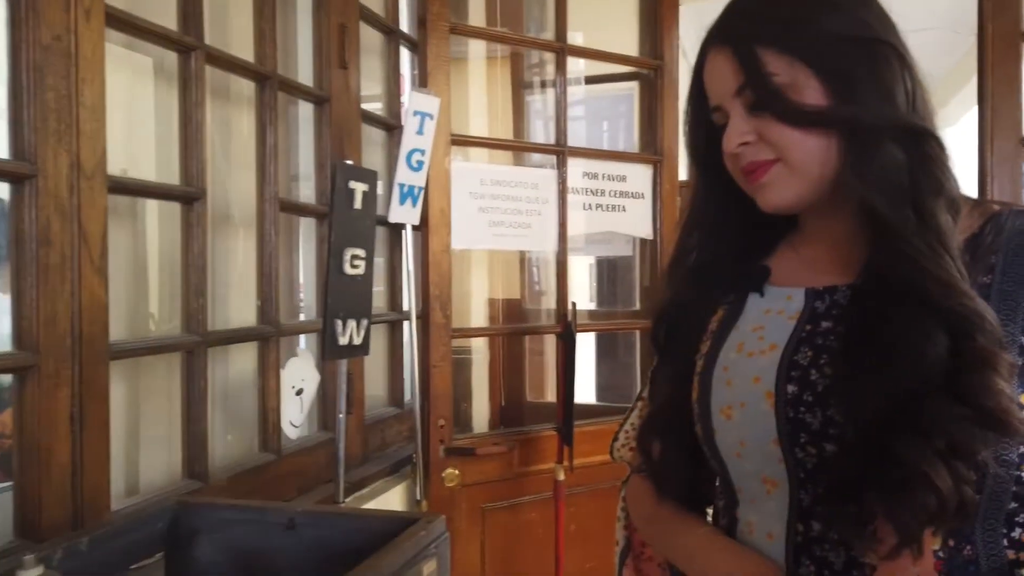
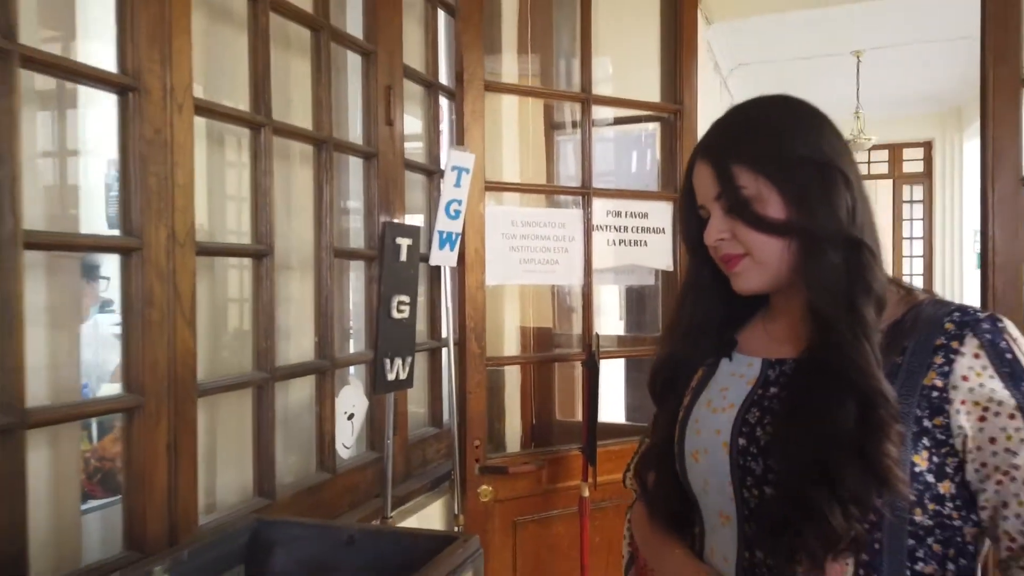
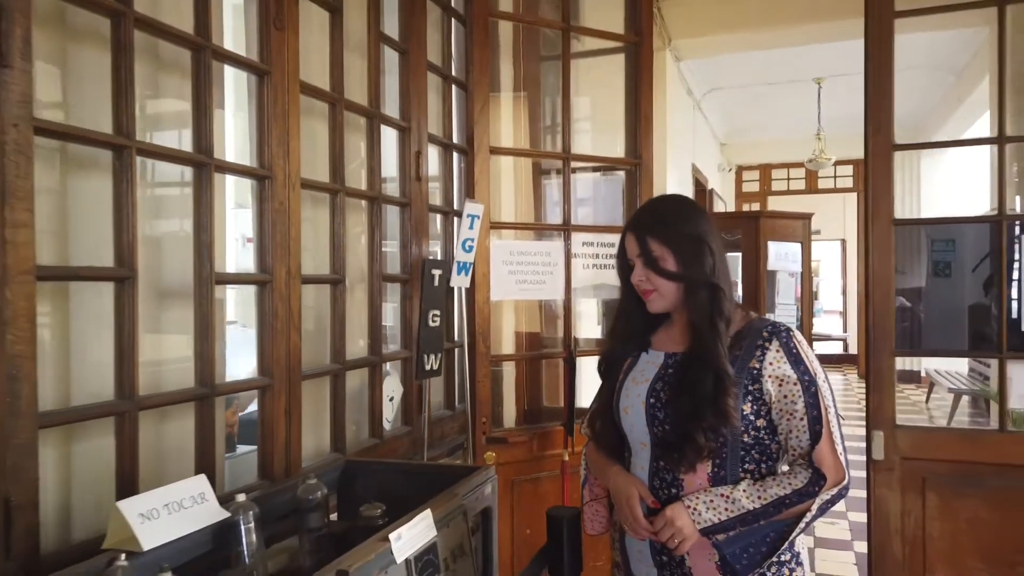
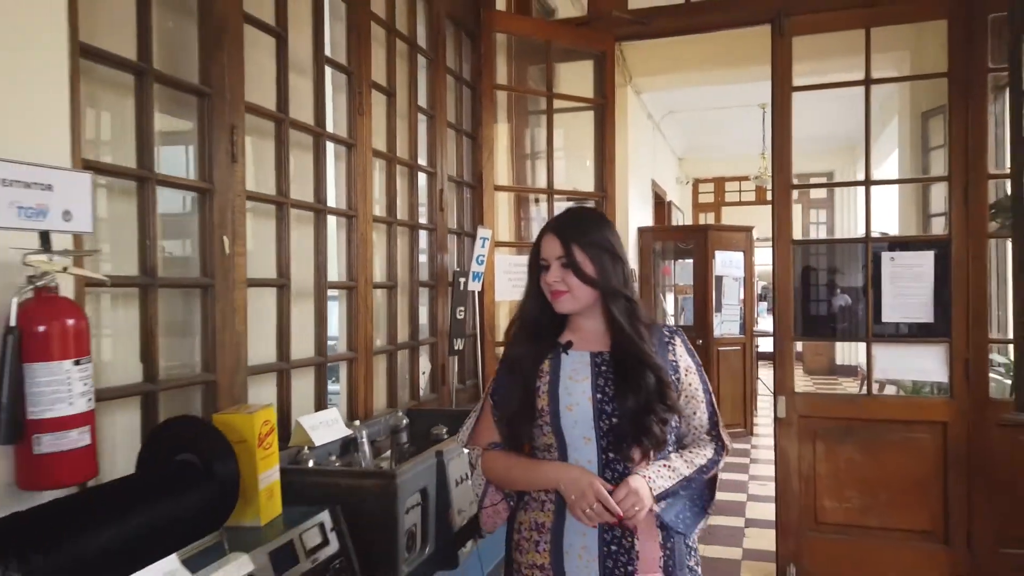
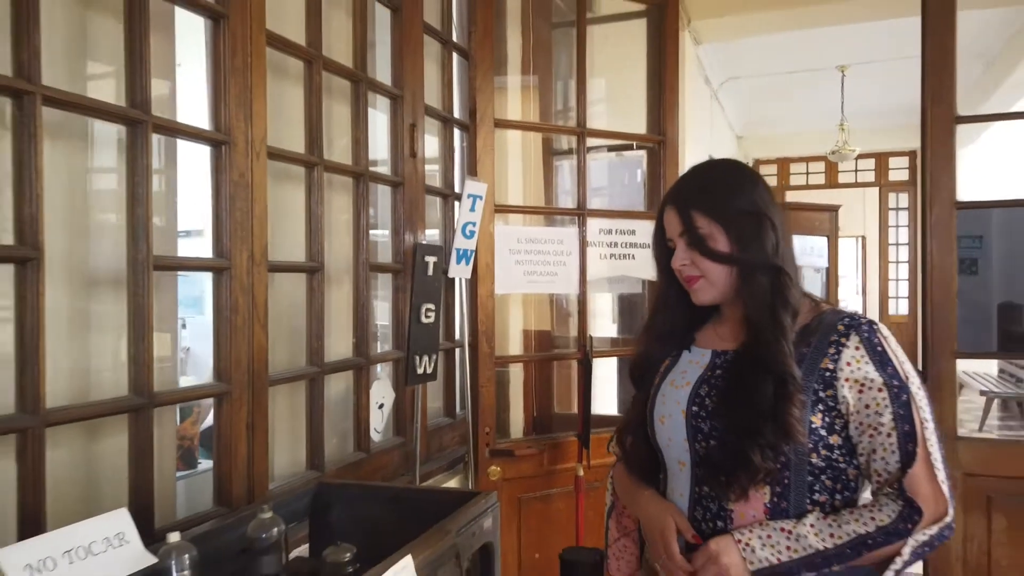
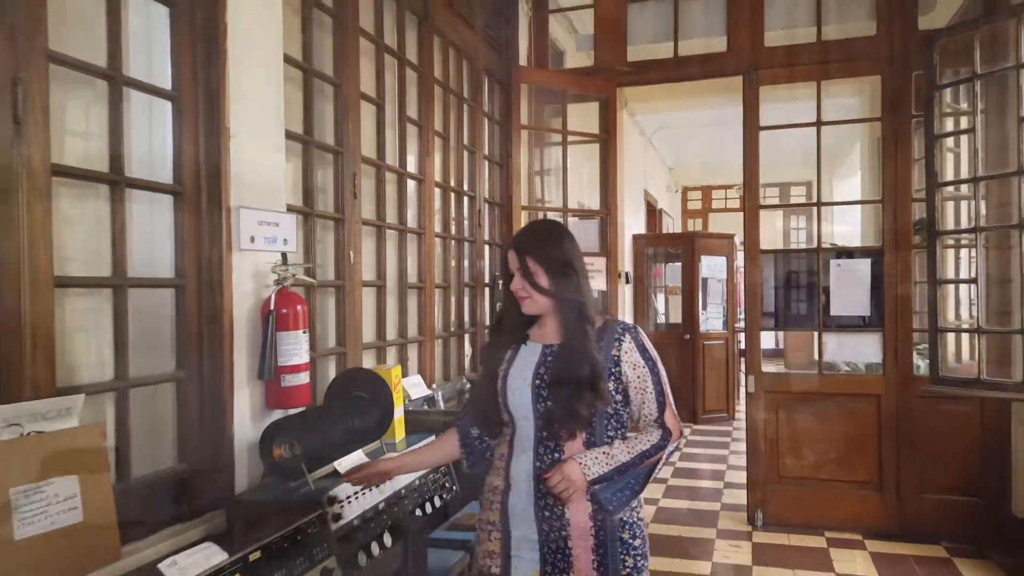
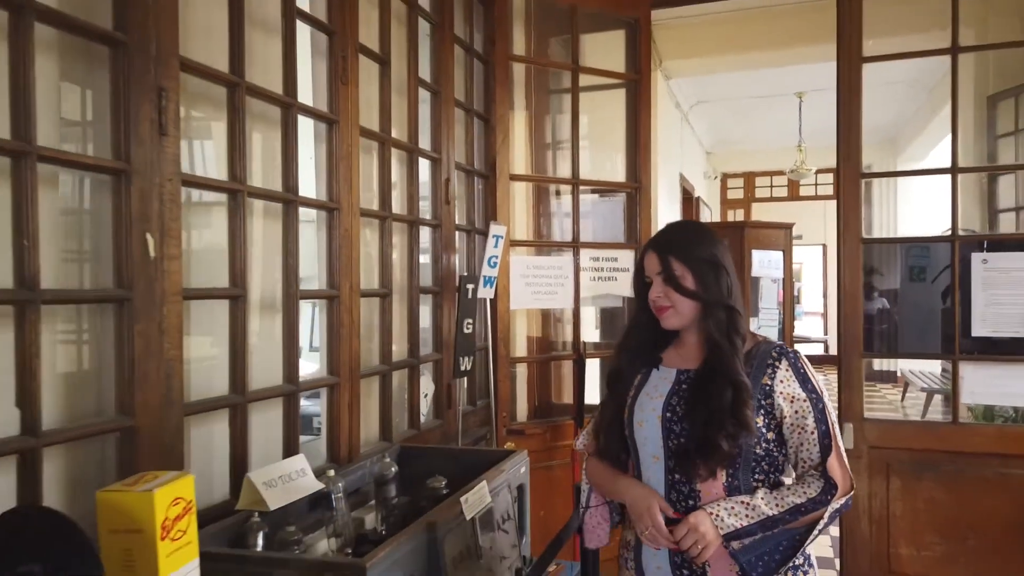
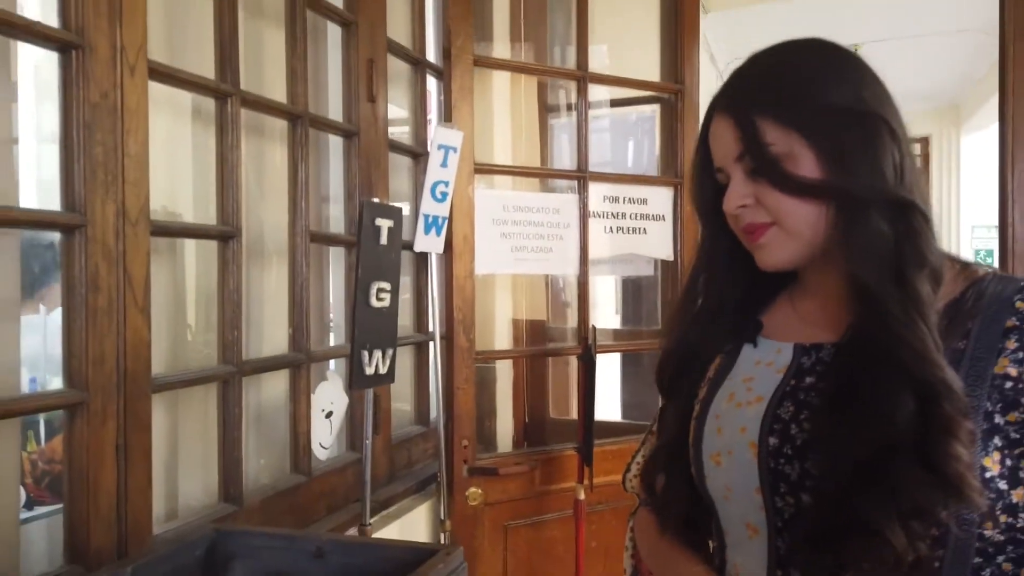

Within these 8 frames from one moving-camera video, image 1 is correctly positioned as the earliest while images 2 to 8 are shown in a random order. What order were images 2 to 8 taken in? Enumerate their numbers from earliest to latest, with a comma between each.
8, 2, 5, 3, 7, 4, 6
